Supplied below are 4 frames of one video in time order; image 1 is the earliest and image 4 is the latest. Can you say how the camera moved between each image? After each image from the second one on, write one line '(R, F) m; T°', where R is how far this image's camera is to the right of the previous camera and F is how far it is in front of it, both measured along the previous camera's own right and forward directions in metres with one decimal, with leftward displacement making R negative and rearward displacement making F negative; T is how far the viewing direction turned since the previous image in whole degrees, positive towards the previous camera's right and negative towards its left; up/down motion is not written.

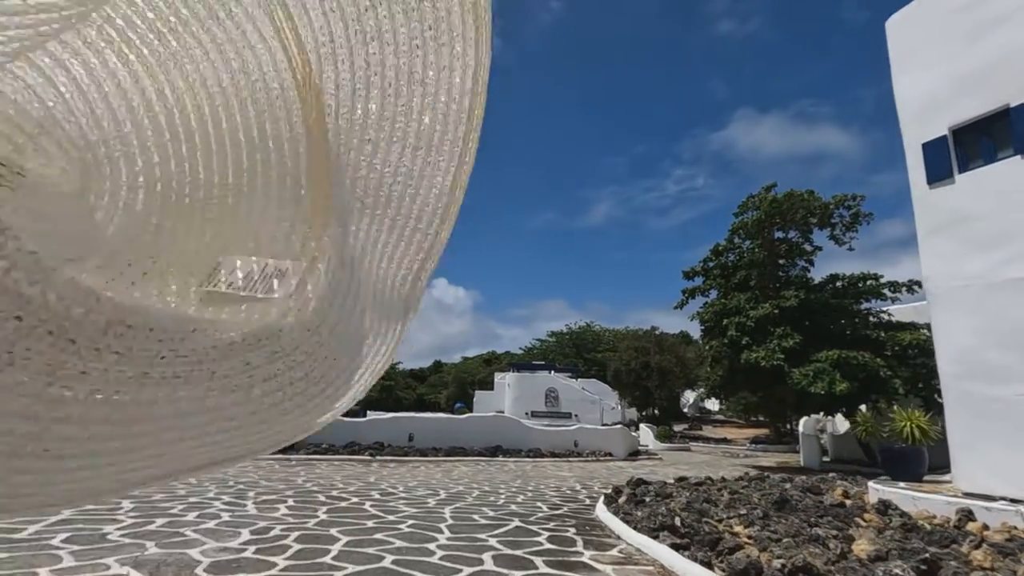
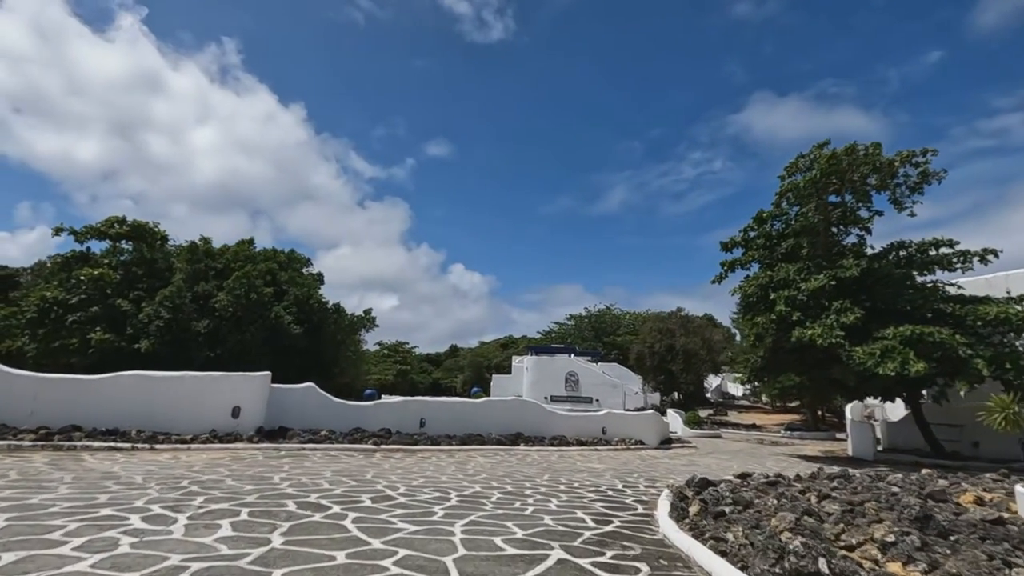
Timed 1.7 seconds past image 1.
(-0.2, +2.1) m; -2°
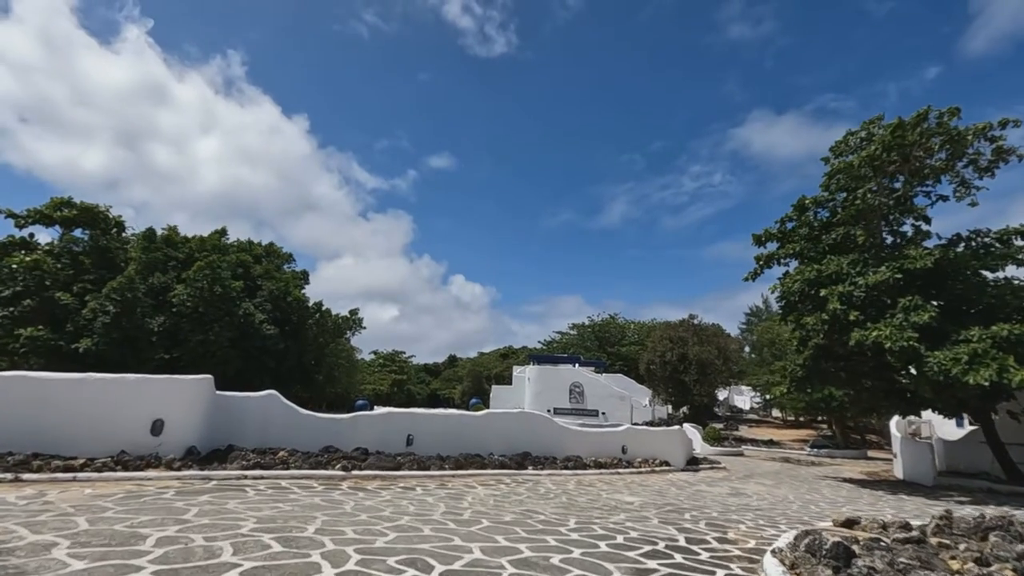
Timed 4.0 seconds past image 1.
(-0.2, +2.8) m; 0°
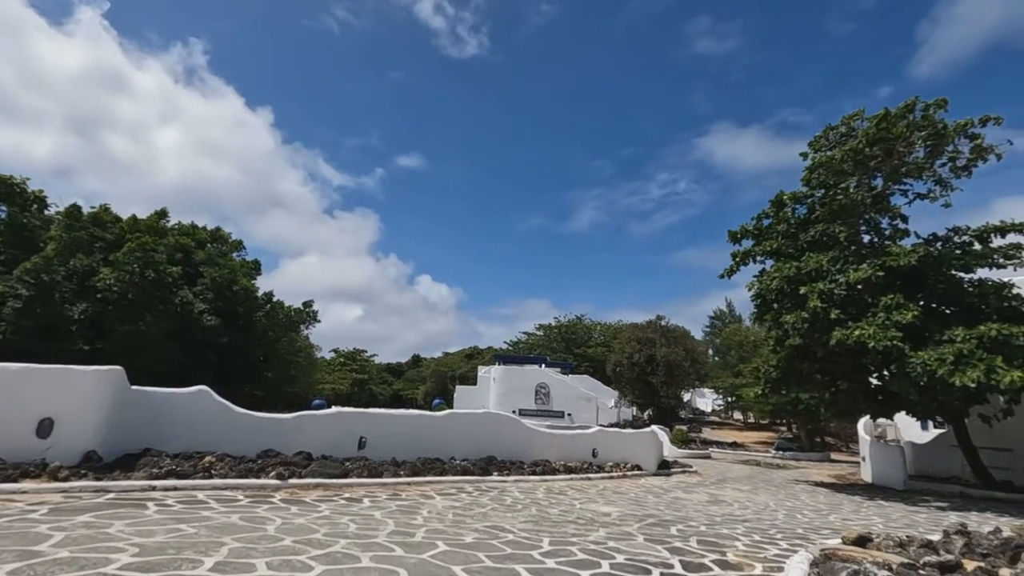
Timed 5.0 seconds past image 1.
(0.0, +1.2) m; +4°
